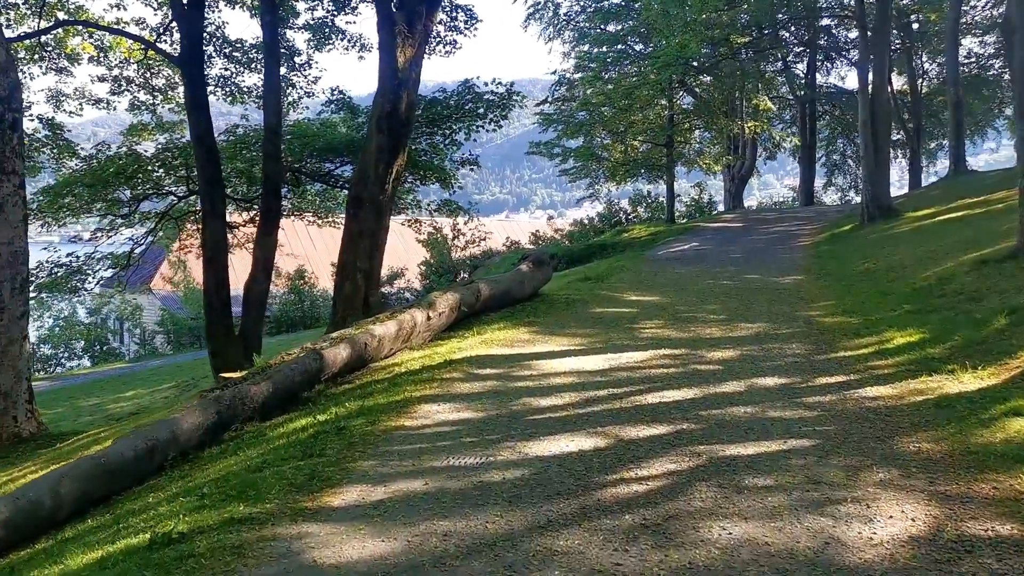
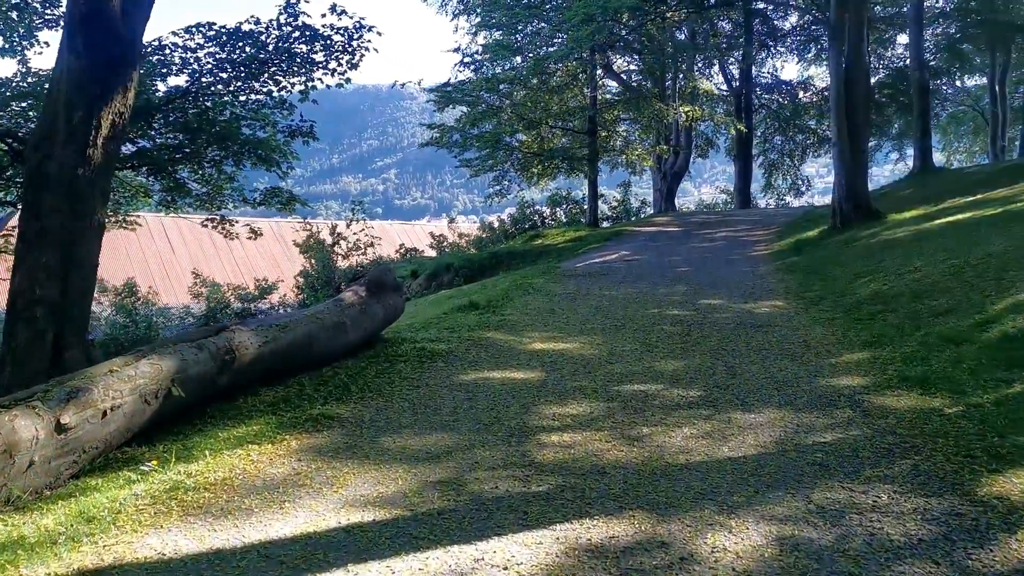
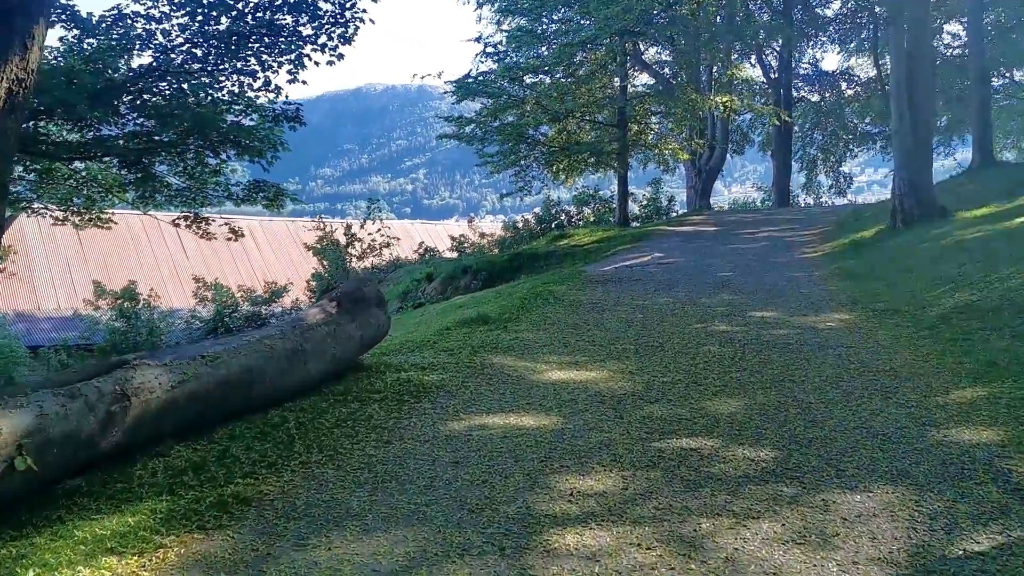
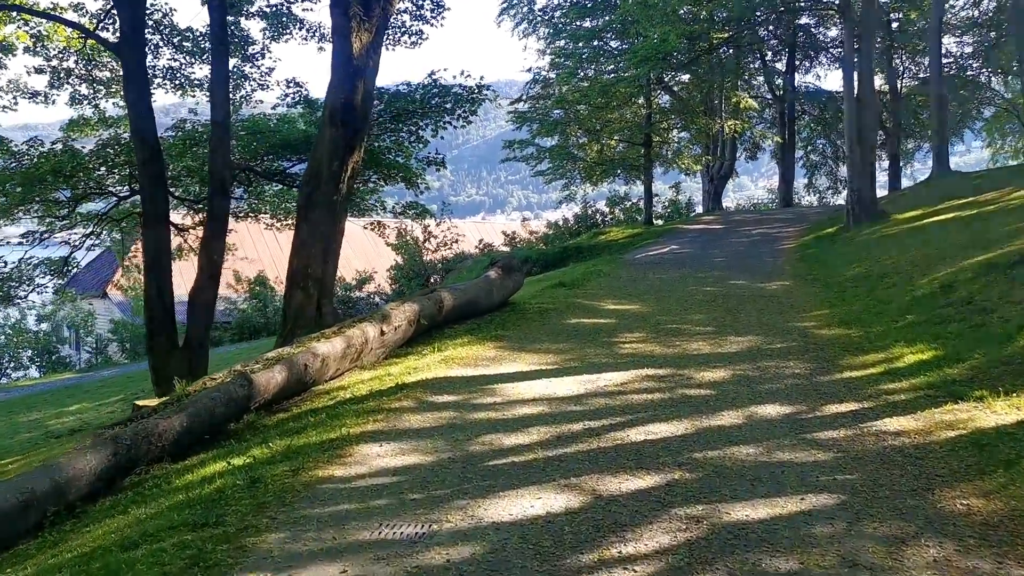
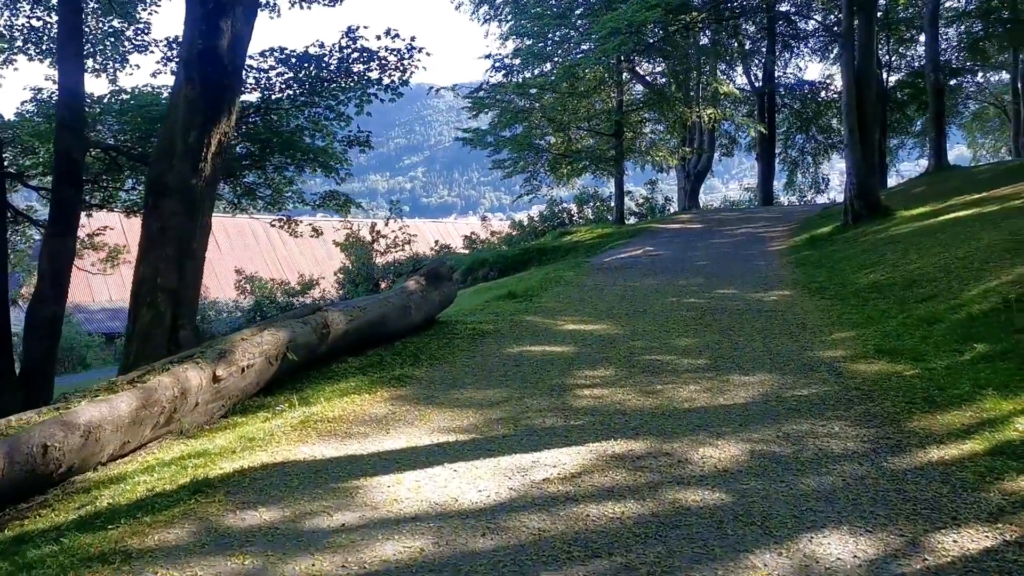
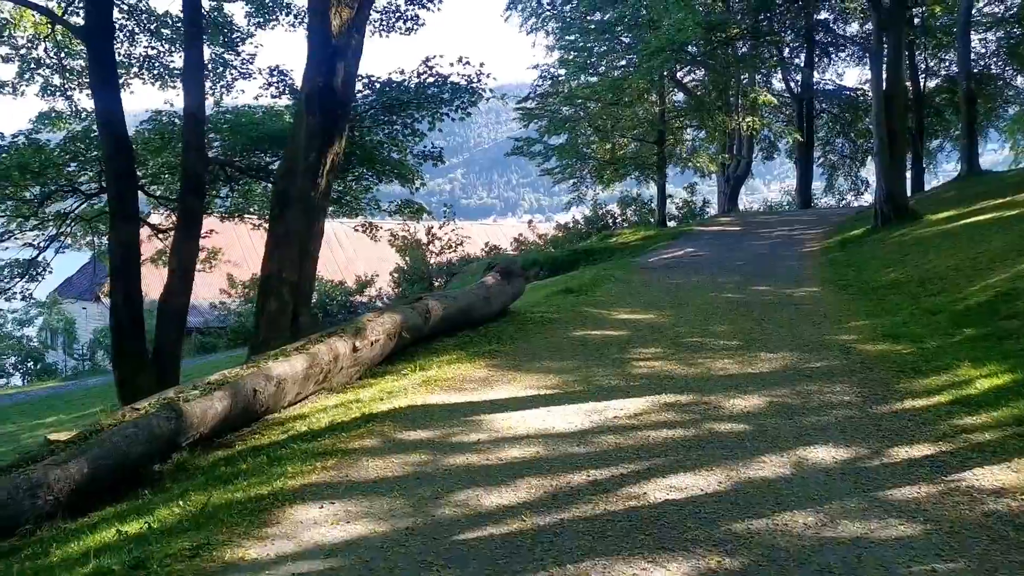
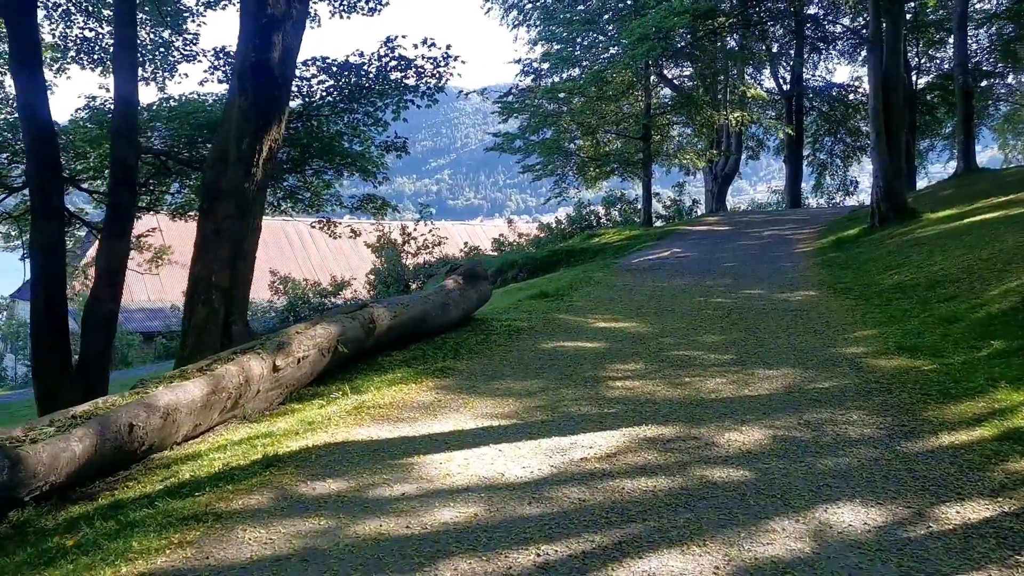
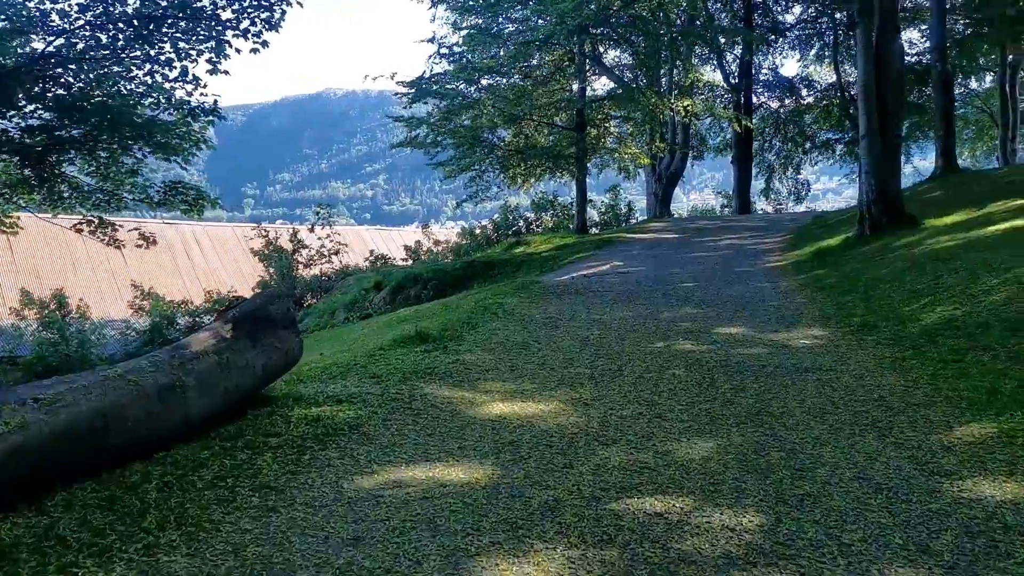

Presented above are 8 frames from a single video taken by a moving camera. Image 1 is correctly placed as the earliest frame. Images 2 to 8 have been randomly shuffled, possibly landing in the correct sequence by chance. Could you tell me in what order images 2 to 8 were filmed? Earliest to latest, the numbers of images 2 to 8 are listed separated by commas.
4, 6, 7, 5, 2, 3, 8
